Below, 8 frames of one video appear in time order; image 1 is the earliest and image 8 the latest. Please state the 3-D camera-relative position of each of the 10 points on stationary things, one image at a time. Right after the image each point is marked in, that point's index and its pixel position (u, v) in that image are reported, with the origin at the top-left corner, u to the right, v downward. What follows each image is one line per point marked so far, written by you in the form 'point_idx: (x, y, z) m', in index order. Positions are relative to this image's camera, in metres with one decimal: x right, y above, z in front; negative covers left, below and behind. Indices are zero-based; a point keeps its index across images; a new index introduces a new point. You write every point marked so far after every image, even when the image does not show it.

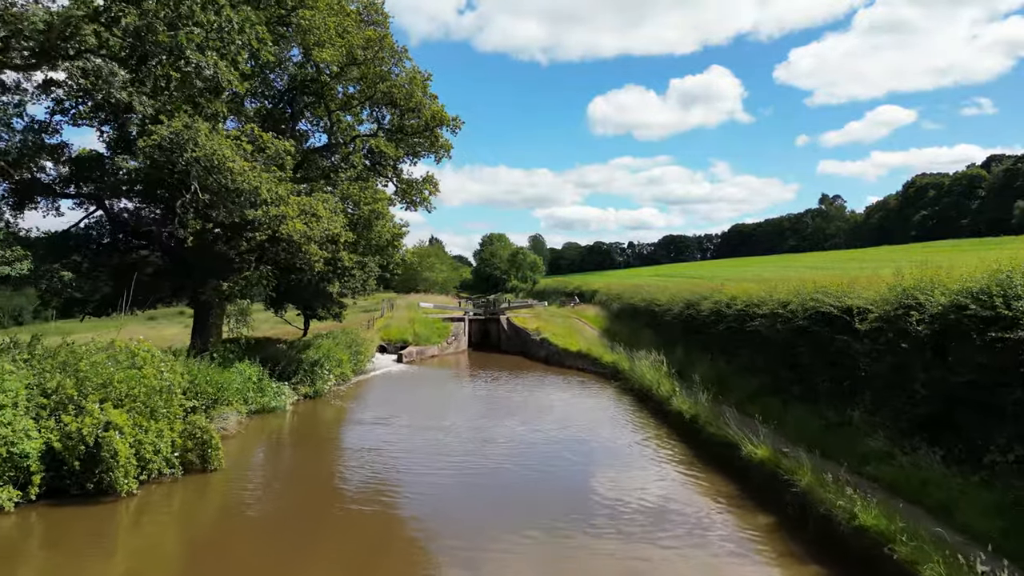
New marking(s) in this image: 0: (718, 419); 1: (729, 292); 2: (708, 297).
0: (+6.2, -4.0, +13.3) m
1: (+9.1, -0.2, +18.3) m
2: (+8.8, -0.4, +19.7) m
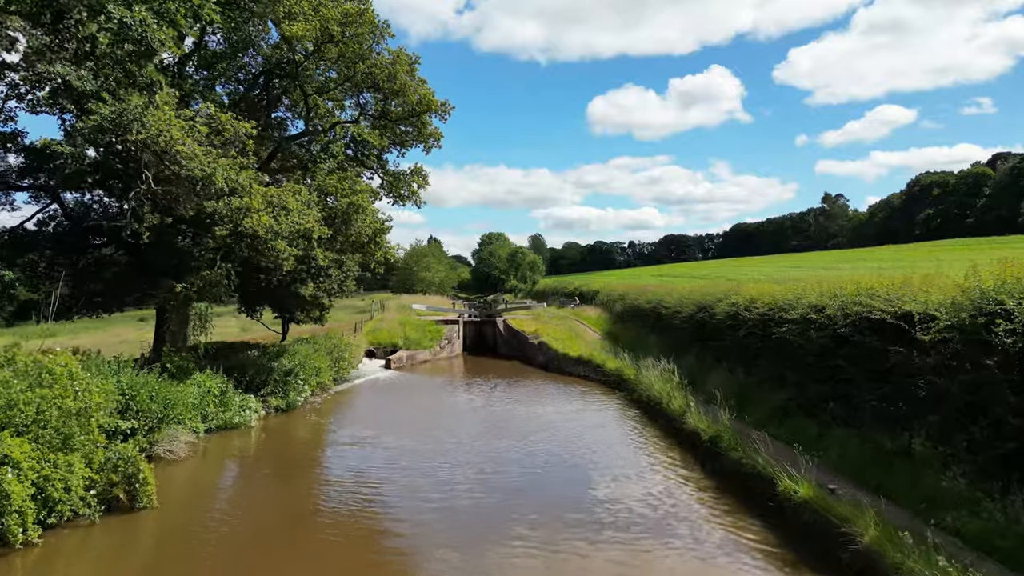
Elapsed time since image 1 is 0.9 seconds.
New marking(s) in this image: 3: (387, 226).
0: (+6.0, -4.0, +11.4) m
1: (+8.8, -0.2, +16.4) m
2: (+8.5, -0.4, +17.8) m
3: (-5.7, +2.8, +19.5) m
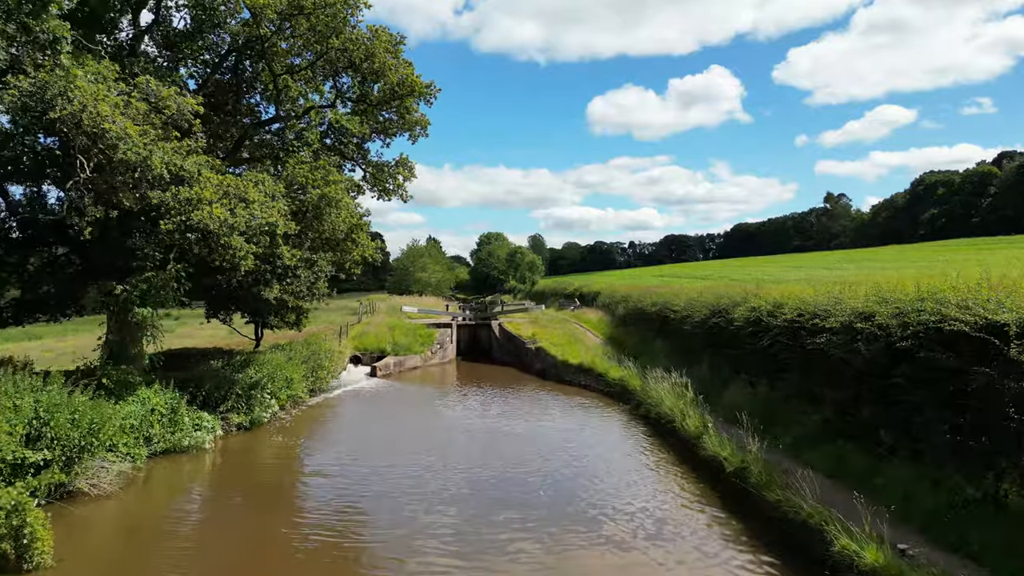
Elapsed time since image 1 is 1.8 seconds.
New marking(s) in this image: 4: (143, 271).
0: (+5.7, -4.1, +9.4) m
1: (+8.6, -0.3, +14.5) m
2: (+8.2, -0.5, +15.9) m
3: (-6.0, +2.7, +17.6) m
4: (-11.0, +0.5, +13.1) m
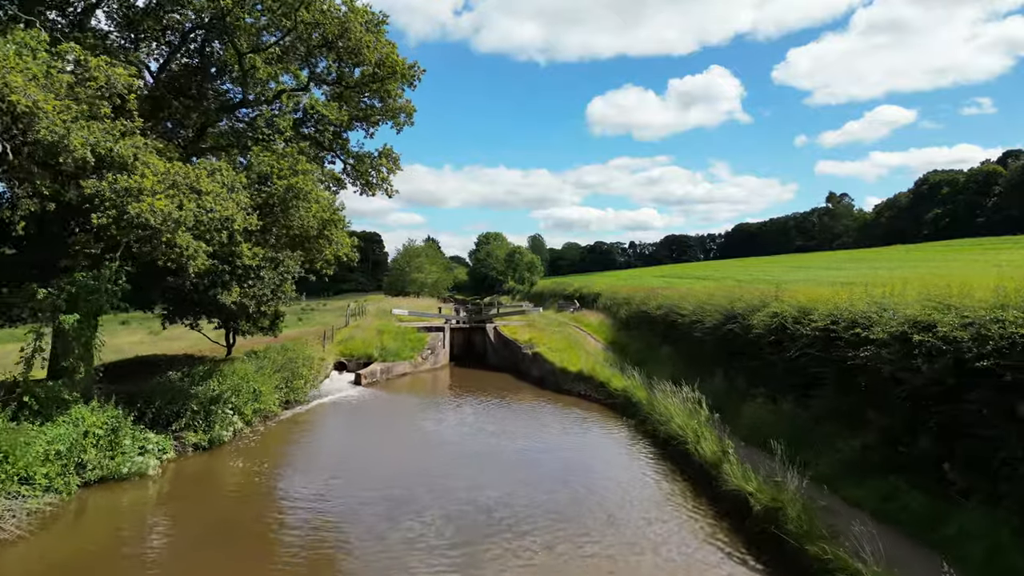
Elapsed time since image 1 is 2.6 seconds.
0: (+5.4, -4.2, +7.7) m
1: (+8.3, -0.4, +12.8) m
2: (+8.0, -0.6, +14.2) m
3: (-6.3, +2.6, +15.8) m
4: (-11.3, +0.4, +11.4) m
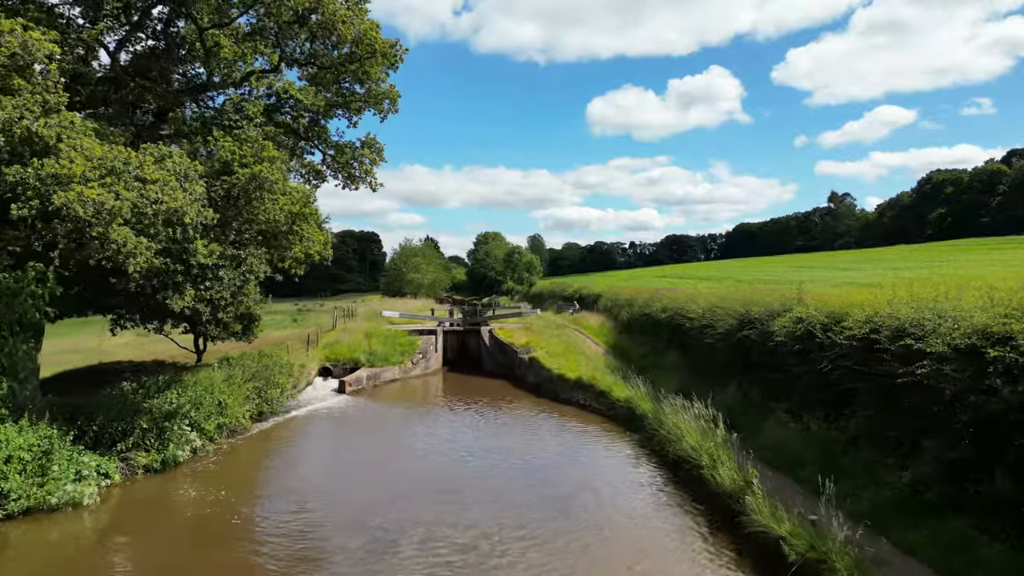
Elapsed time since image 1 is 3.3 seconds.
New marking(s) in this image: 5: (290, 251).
0: (+5.2, -4.2, +6.2) m
1: (+8.0, -0.4, +11.2) m
2: (+7.7, -0.6, +12.6) m
3: (-6.5, +2.5, +14.3) m
4: (-11.5, +0.3, +9.9) m
5: (-7.1, +1.2, +14.3) m
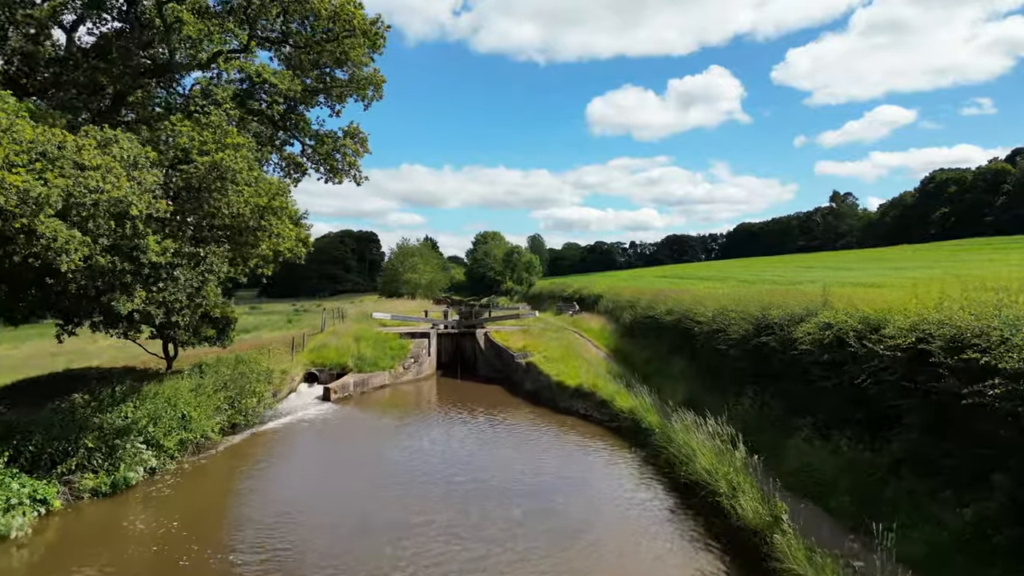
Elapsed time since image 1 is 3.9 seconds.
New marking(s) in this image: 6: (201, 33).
0: (+5.0, -4.3, +4.8) m
1: (+7.8, -0.5, +9.9) m
2: (+7.5, -0.7, +11.3) m
3: (-6.7, +2.5, +13.0) m
4: (-11.7, +0.3, +8.5) m
5: (-7.3, +1.2, +13.0) m
6: (-9.3, +7.7, +13.3) m
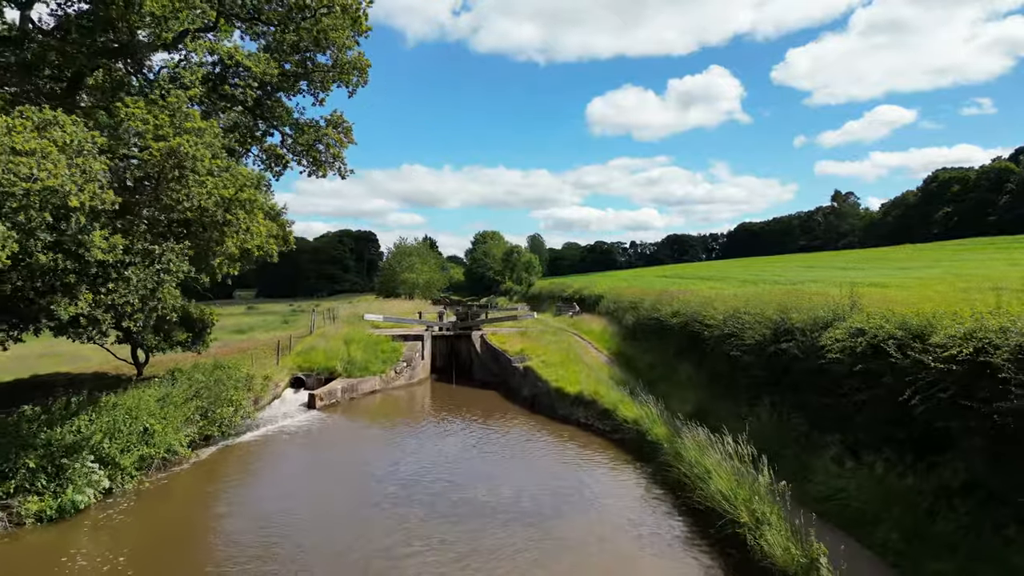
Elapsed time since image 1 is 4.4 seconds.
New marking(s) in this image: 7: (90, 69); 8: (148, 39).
0: (+4.8, -4.3, +3.7) m
1: (+7.7, -0.5, +8.8) m
2: (+7.3, -0.7, +10.2) m
3: (-6.9, +2.5, +11.8) m
4: (-11.9, +0.3, +7.4) m
5: (-7.5, +1.1, +11.8) m
6: (-9.5, +7.6, +12.1) m
7: (-11.5, +6.0, +12.0) m
8: (-10.2, +7.0, +12.4) m
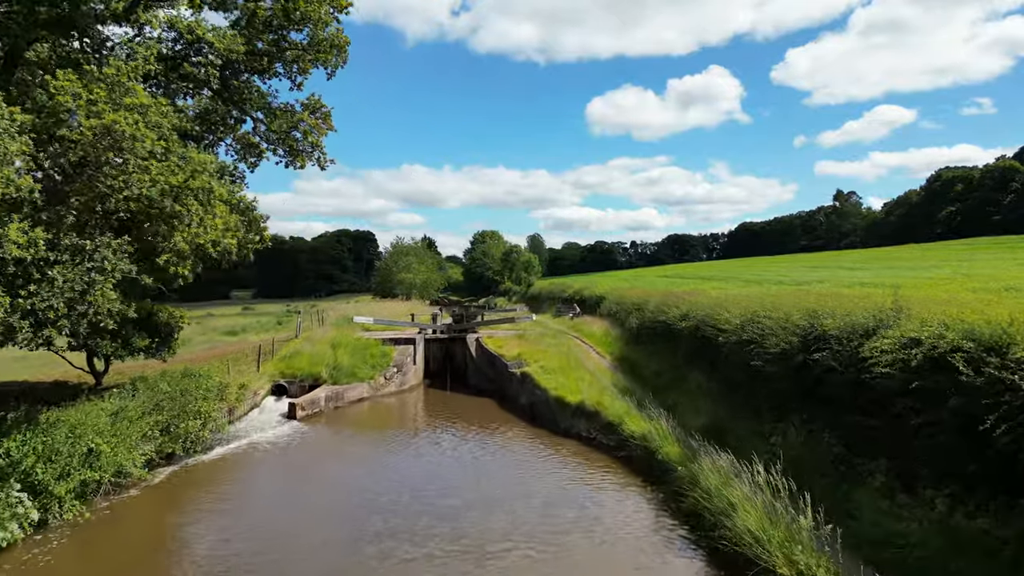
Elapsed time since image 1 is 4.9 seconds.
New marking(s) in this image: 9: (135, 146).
0: (+4.7, -4.3, +2.3) m
1: (+7.5, -0.5, +7.4) m
2: (+7.2, -0.7, +8.8) m
3: (-7.0, +2.4, +10.4) m
4: (-12.0, +0.2, +6.0) m
5: (-7.6, +1.1, +10.4) m
6: (-9.6, +7.6, +10.7) m
7: (-11.6, +5.9, +10.6) m
8: (-10.4, +6.9, +11.0) m
9: (-7.5, +2.8, +8.9) m
